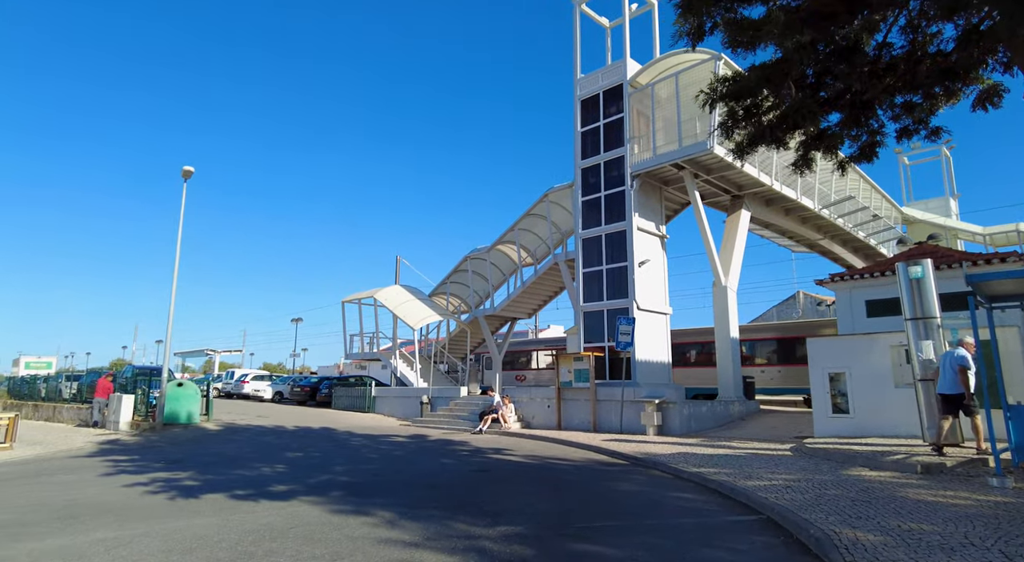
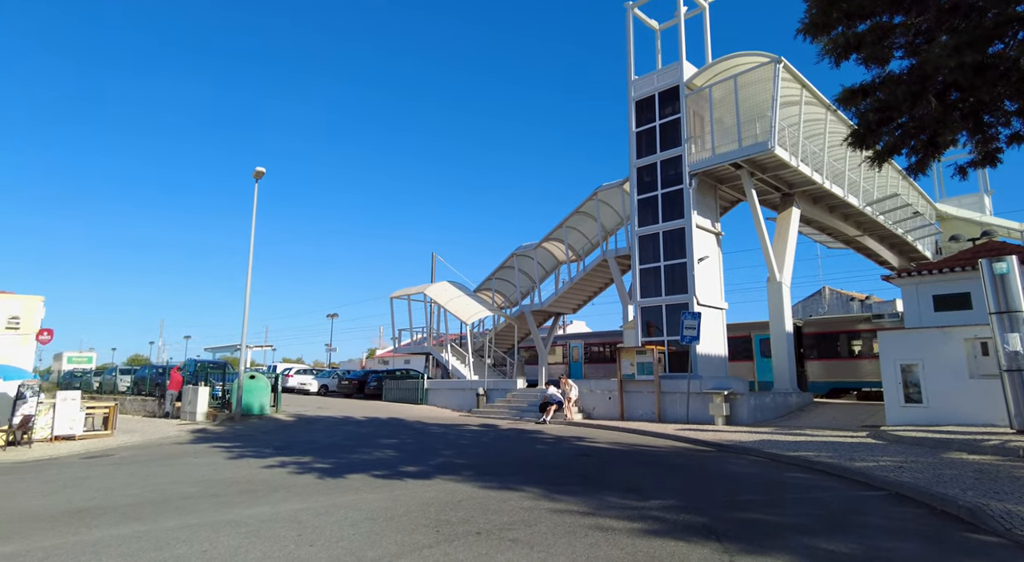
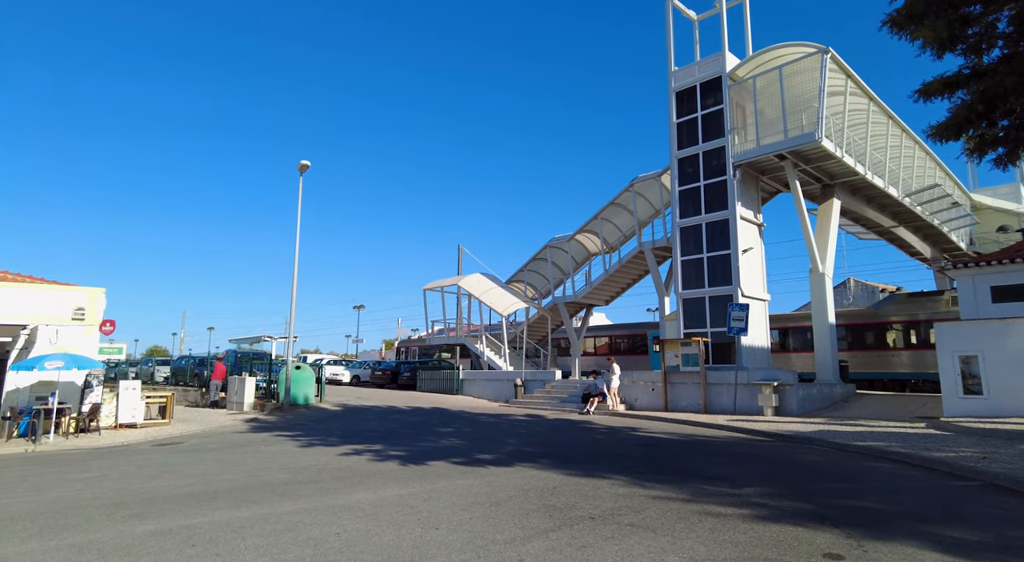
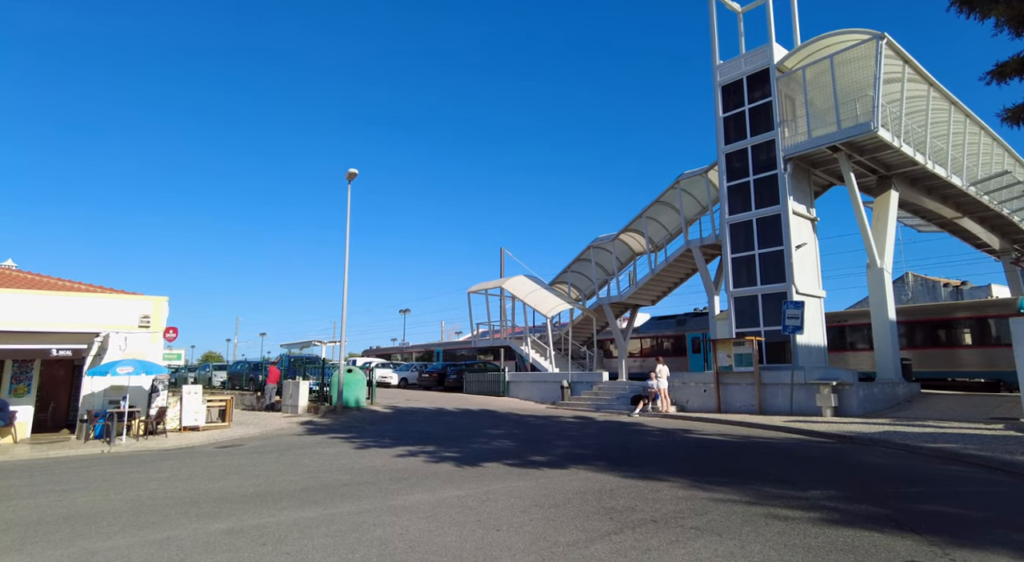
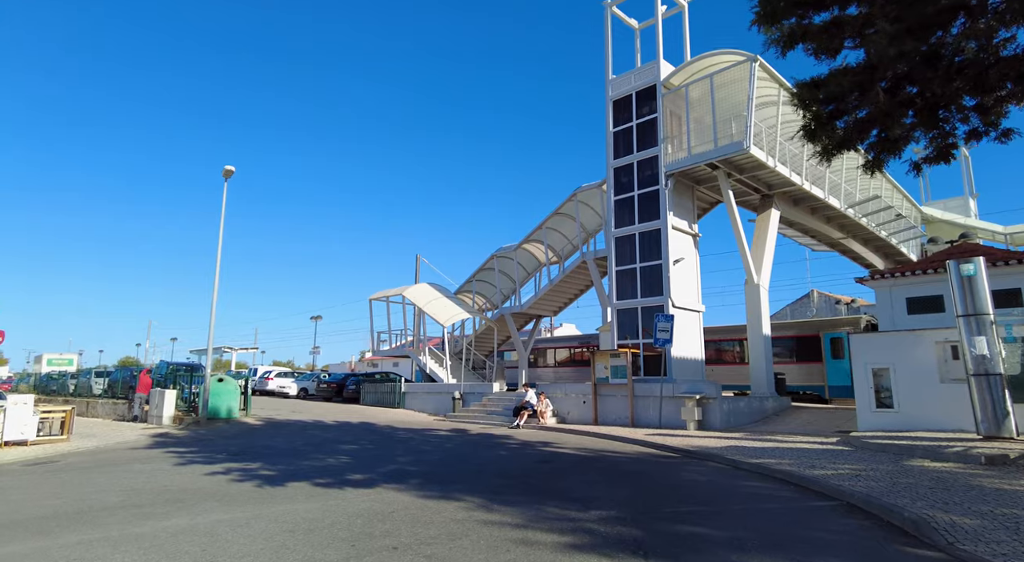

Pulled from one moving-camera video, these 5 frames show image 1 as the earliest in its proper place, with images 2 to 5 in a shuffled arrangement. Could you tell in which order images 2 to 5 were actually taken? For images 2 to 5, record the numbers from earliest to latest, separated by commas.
5, 2, 3, 4
